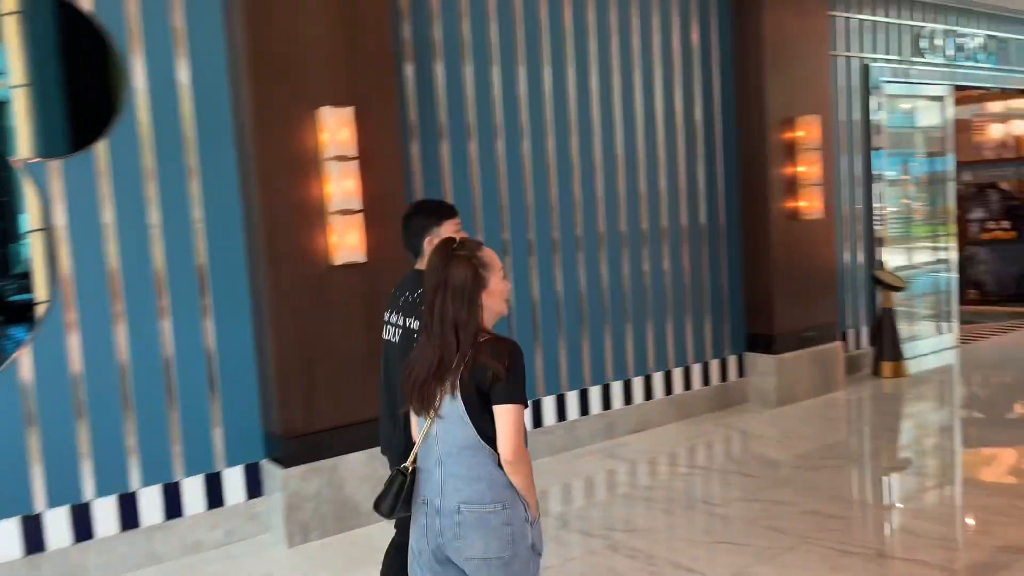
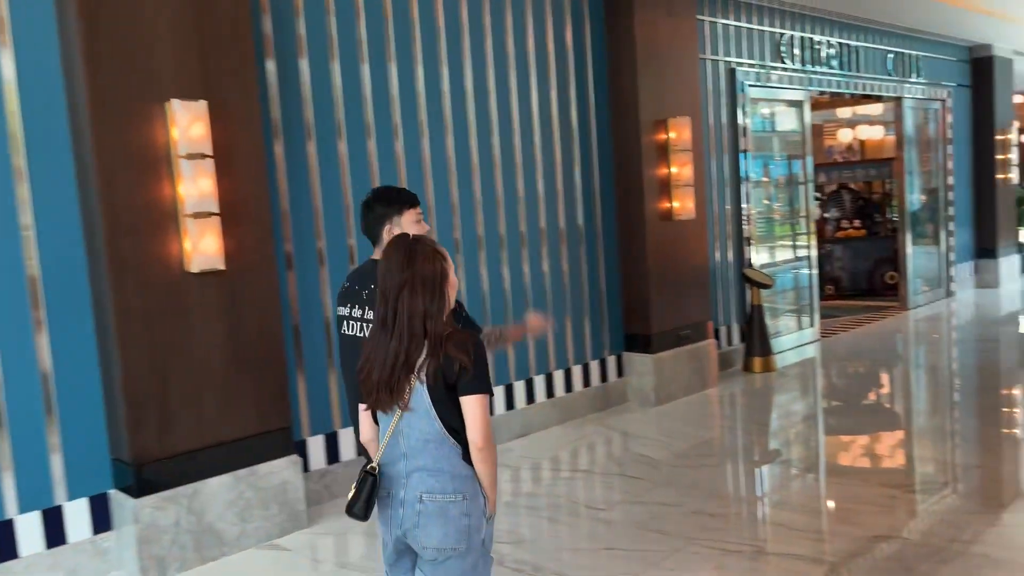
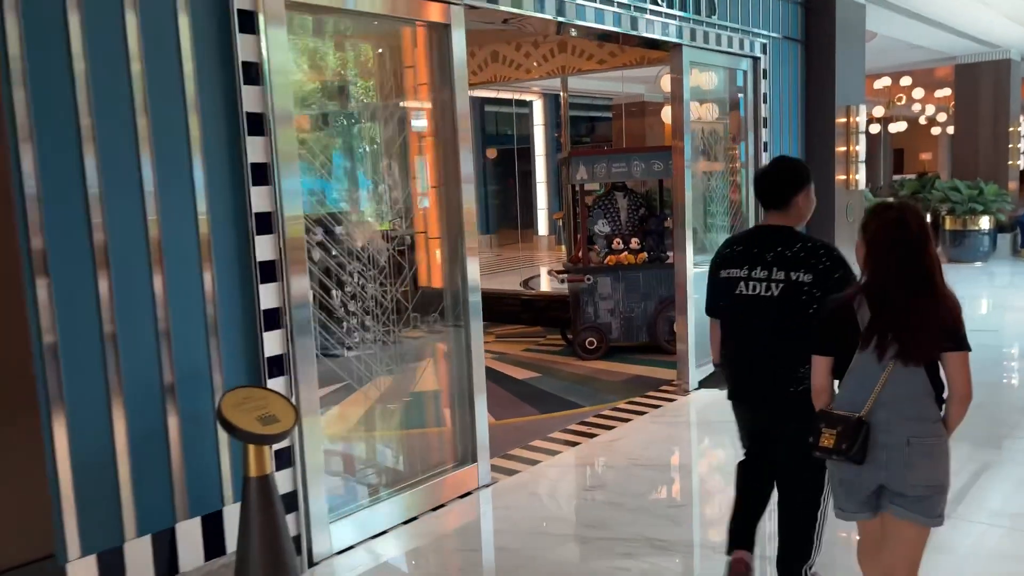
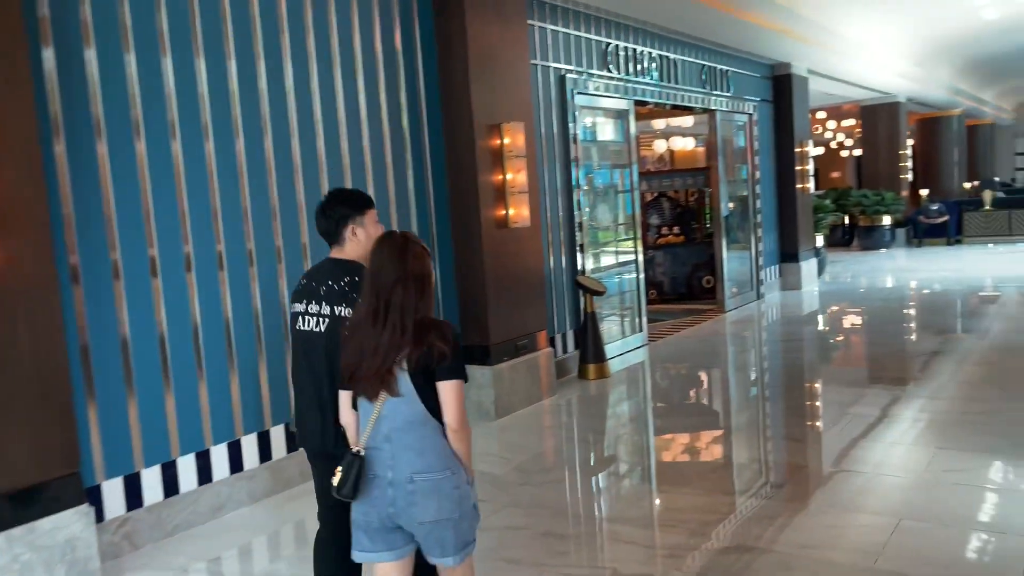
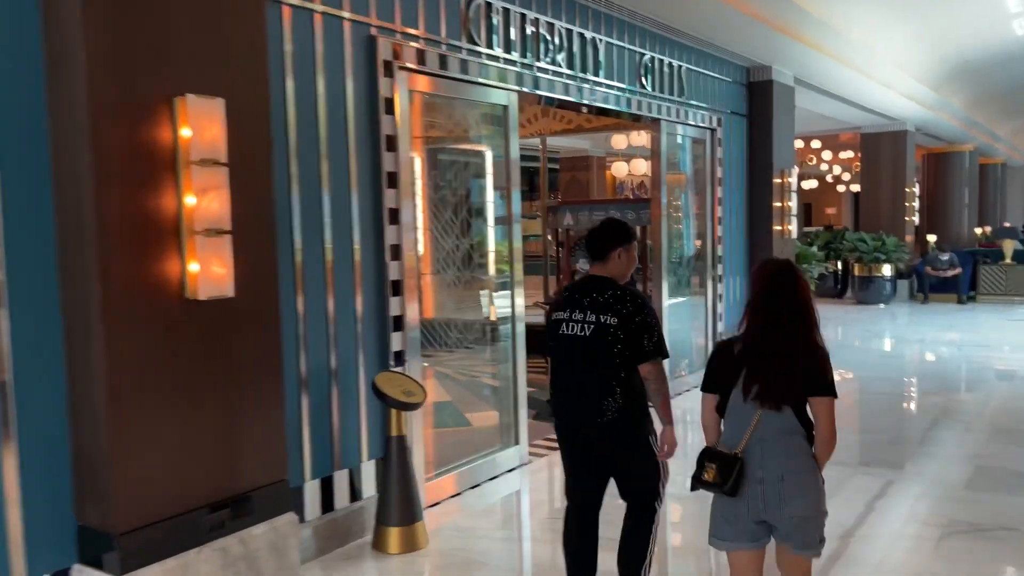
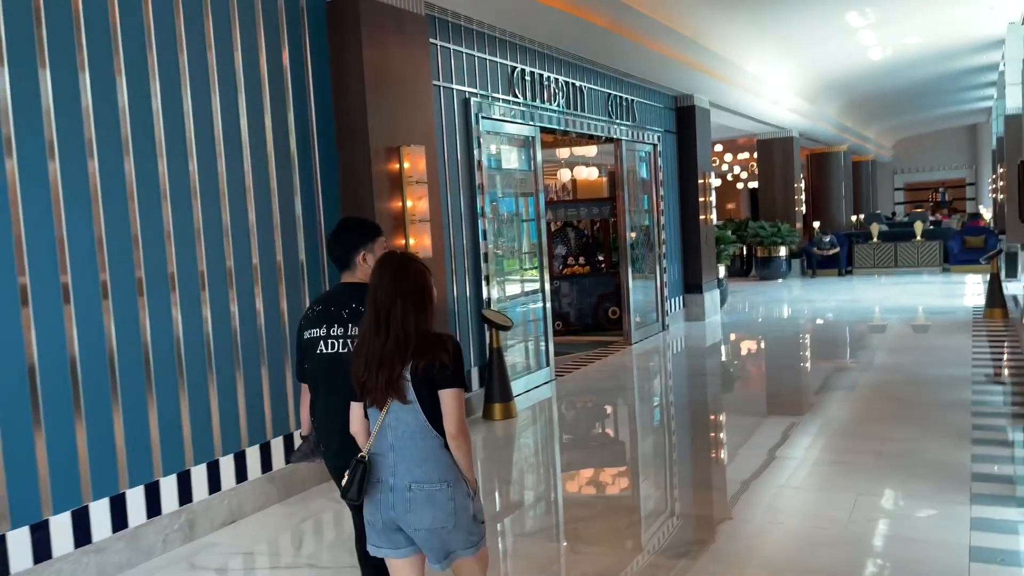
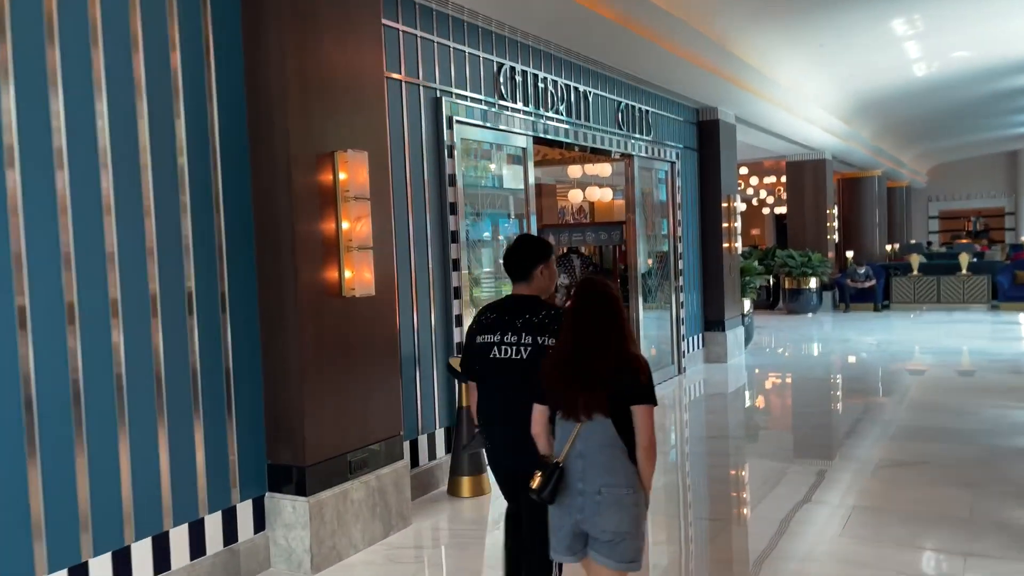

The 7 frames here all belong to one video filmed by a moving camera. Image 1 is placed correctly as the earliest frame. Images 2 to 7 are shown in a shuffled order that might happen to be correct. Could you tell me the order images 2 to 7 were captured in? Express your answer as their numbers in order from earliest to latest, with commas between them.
2, 4, 6, 7, 5, 3
